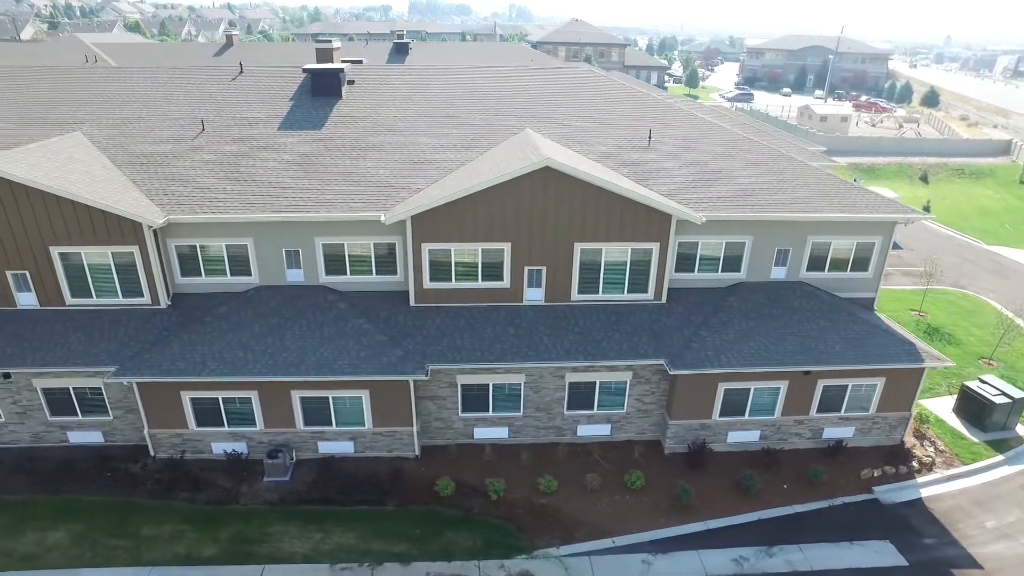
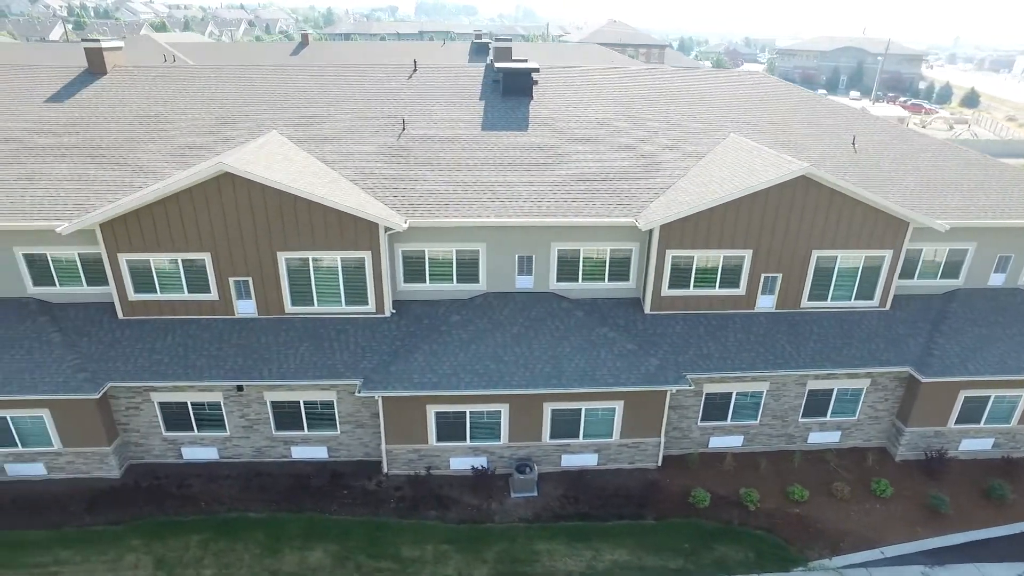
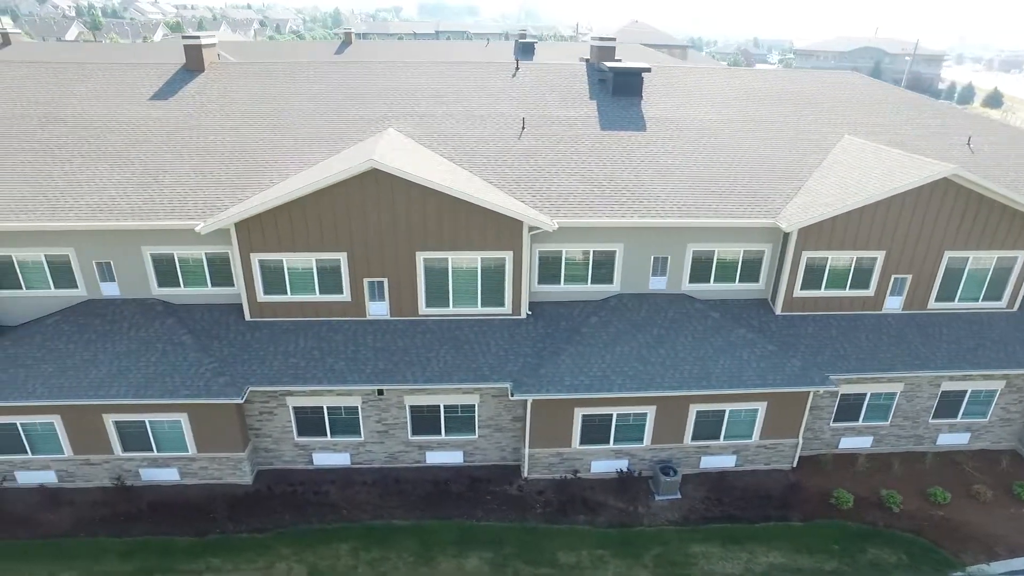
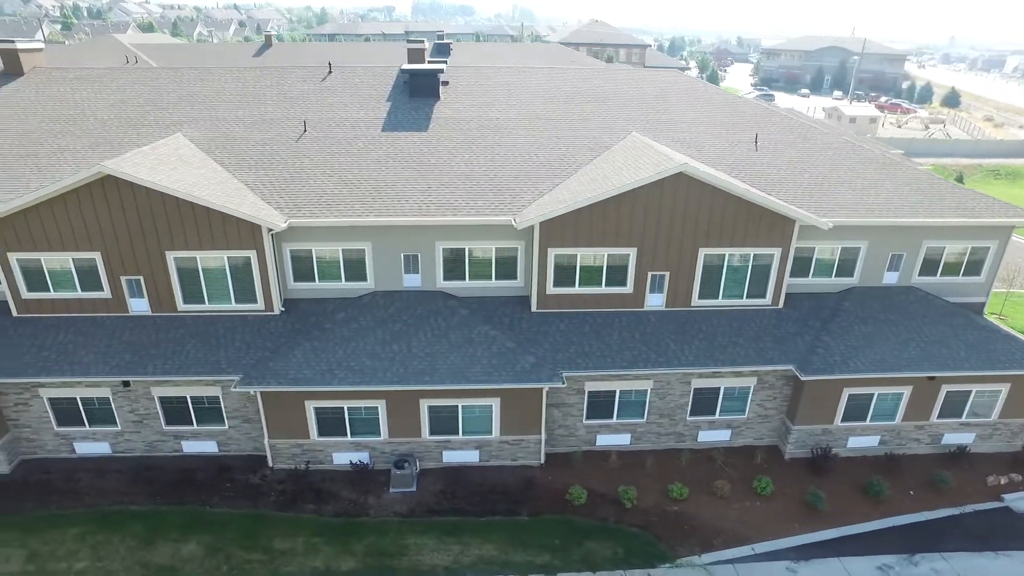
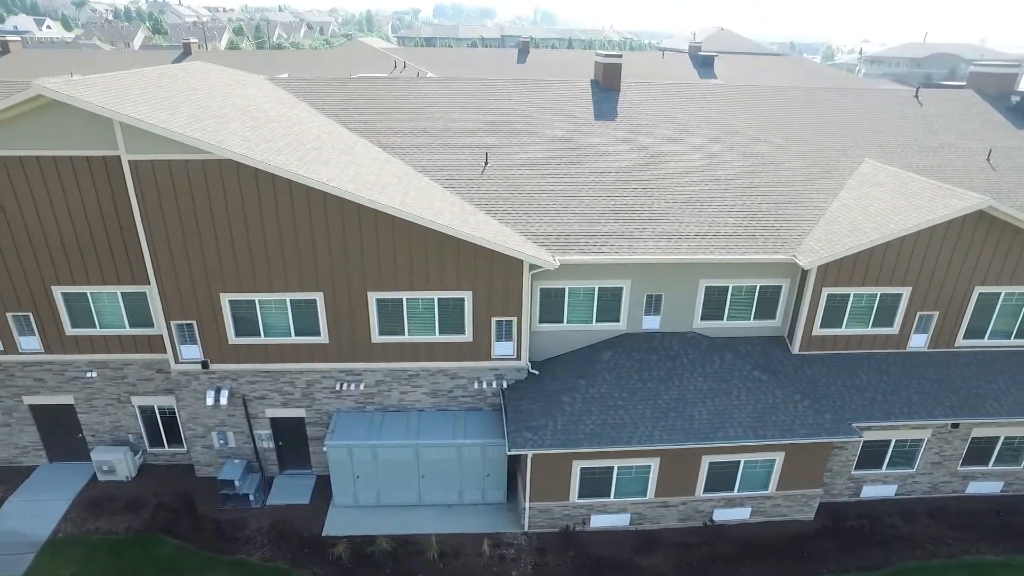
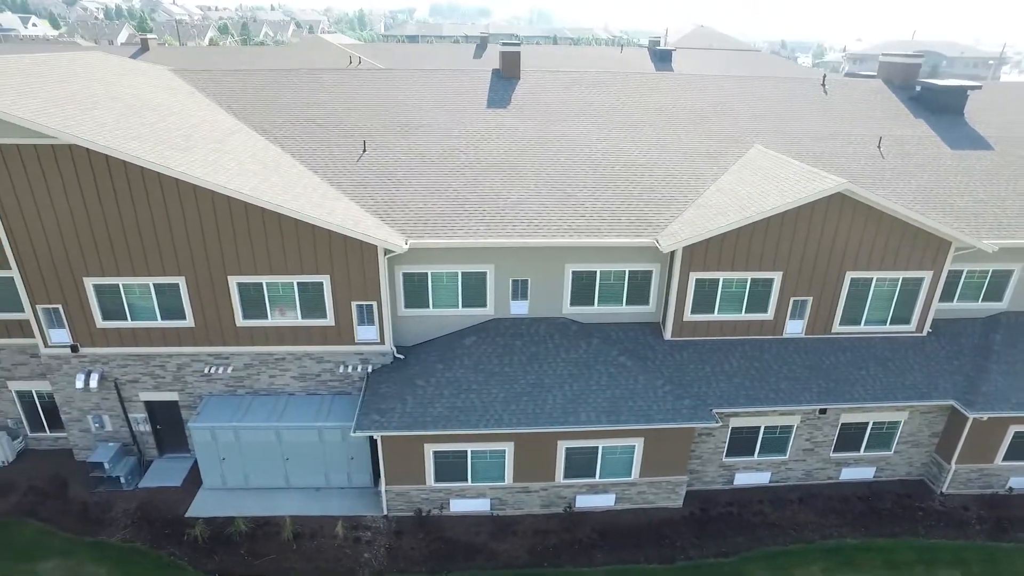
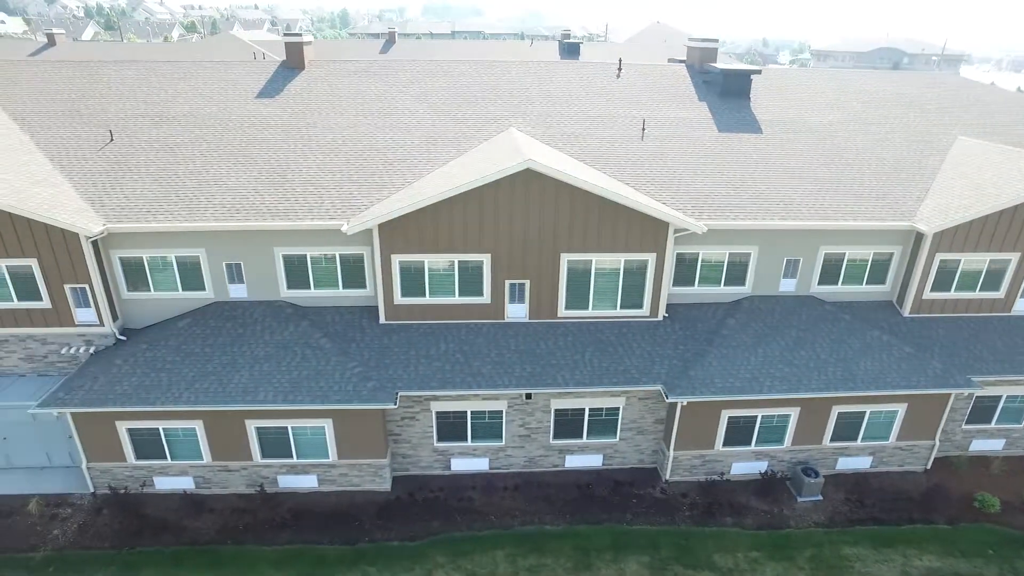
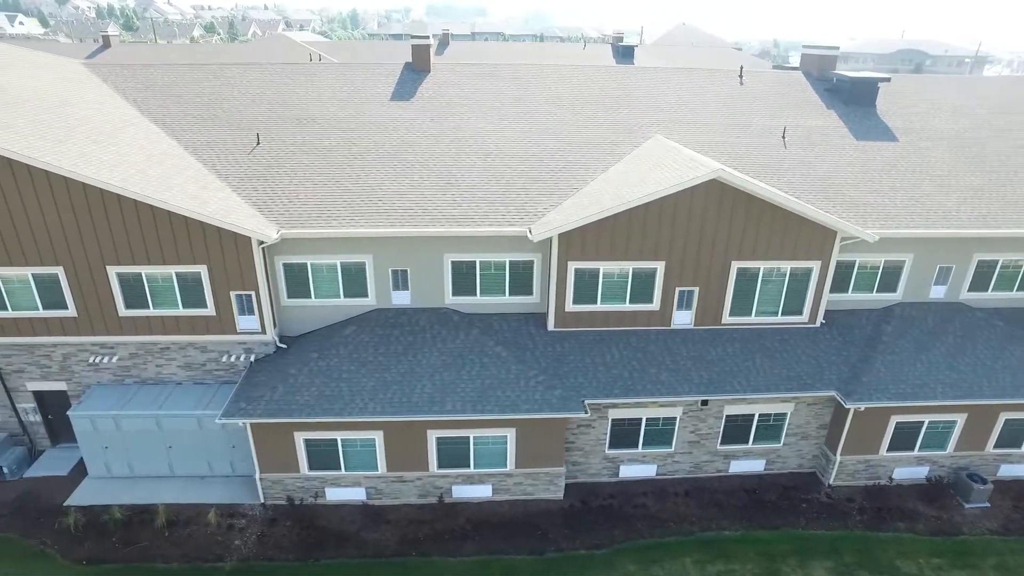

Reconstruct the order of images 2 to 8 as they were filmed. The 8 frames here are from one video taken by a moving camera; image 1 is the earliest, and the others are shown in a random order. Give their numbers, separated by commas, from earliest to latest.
4, 2, 3, 7, 8, 6, 5
